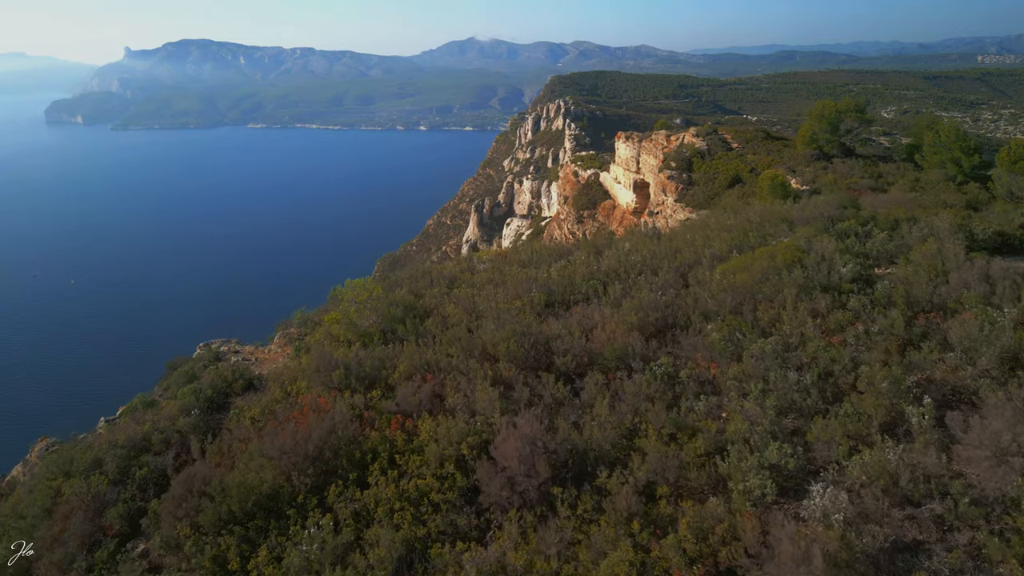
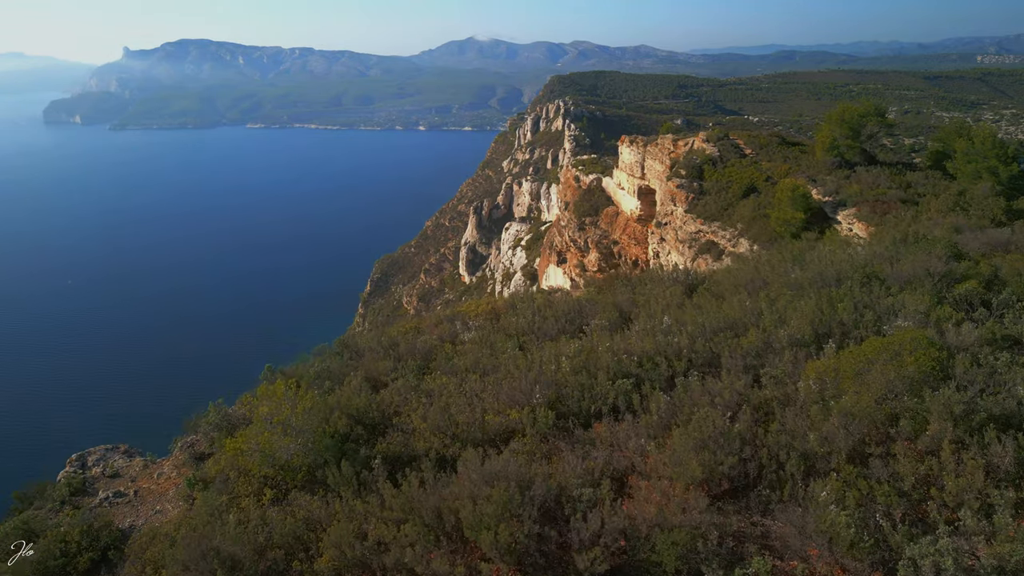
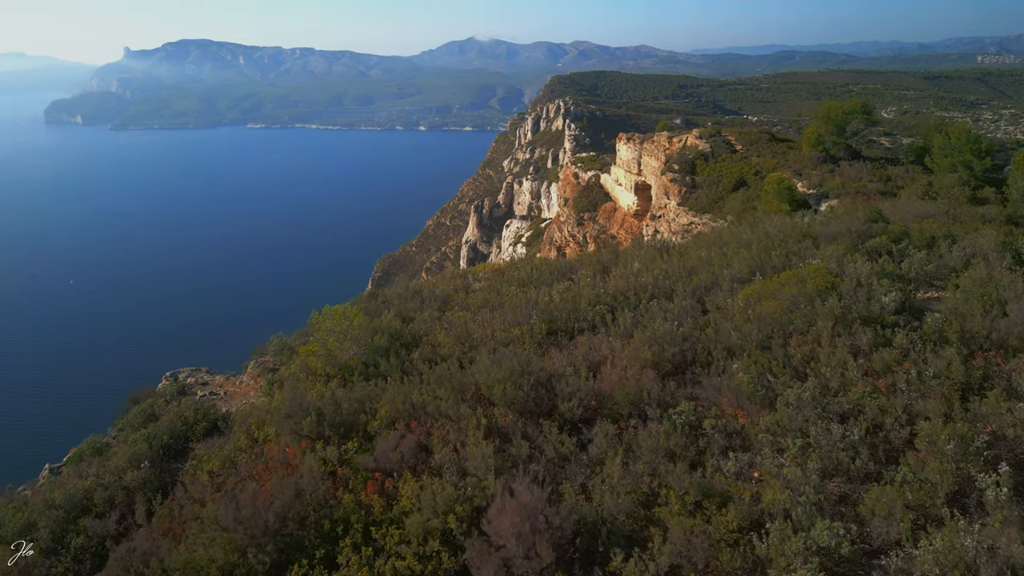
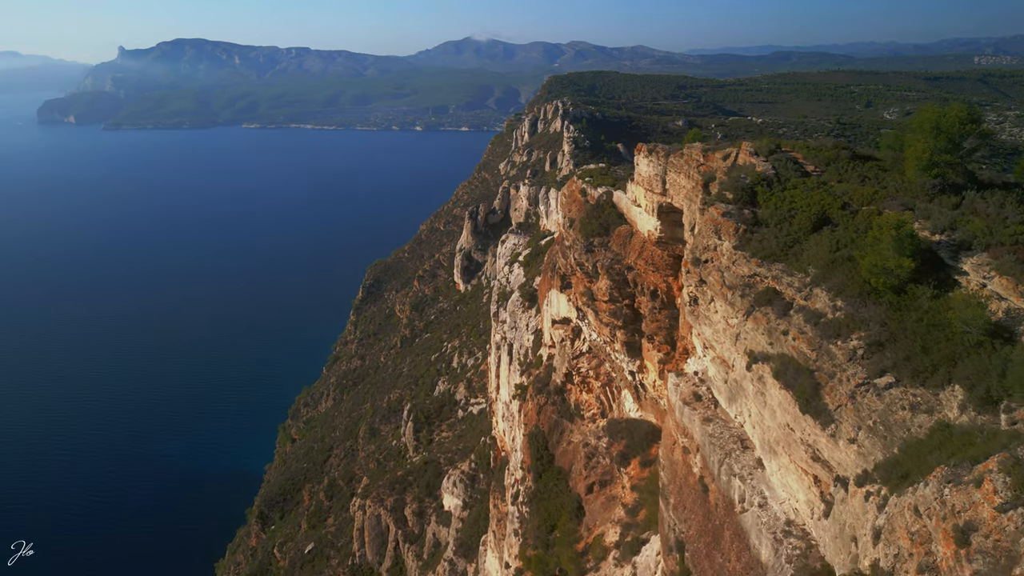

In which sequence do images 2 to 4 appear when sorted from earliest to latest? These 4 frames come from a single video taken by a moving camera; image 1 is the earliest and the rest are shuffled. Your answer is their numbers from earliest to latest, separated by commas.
3, 2, 4
